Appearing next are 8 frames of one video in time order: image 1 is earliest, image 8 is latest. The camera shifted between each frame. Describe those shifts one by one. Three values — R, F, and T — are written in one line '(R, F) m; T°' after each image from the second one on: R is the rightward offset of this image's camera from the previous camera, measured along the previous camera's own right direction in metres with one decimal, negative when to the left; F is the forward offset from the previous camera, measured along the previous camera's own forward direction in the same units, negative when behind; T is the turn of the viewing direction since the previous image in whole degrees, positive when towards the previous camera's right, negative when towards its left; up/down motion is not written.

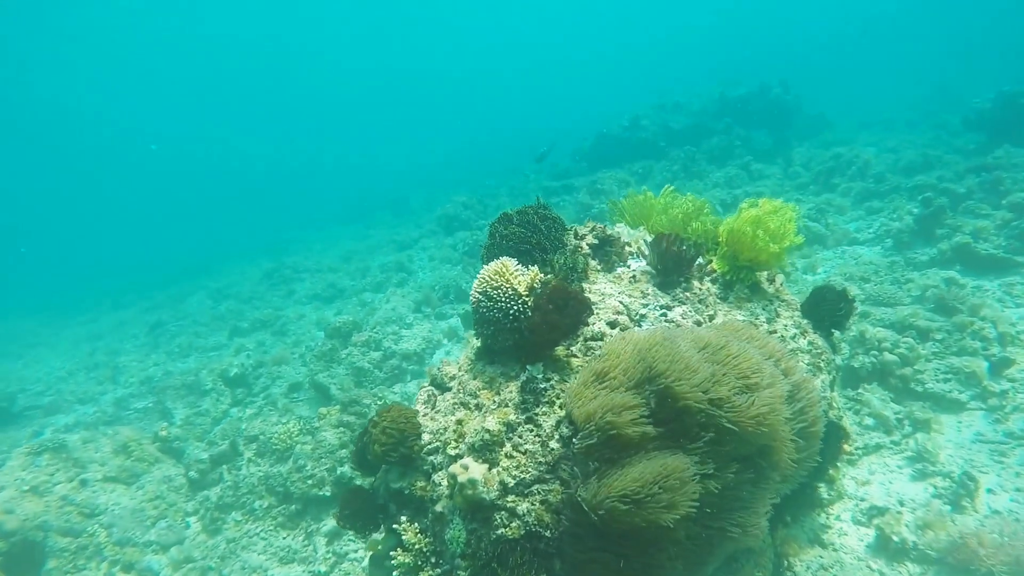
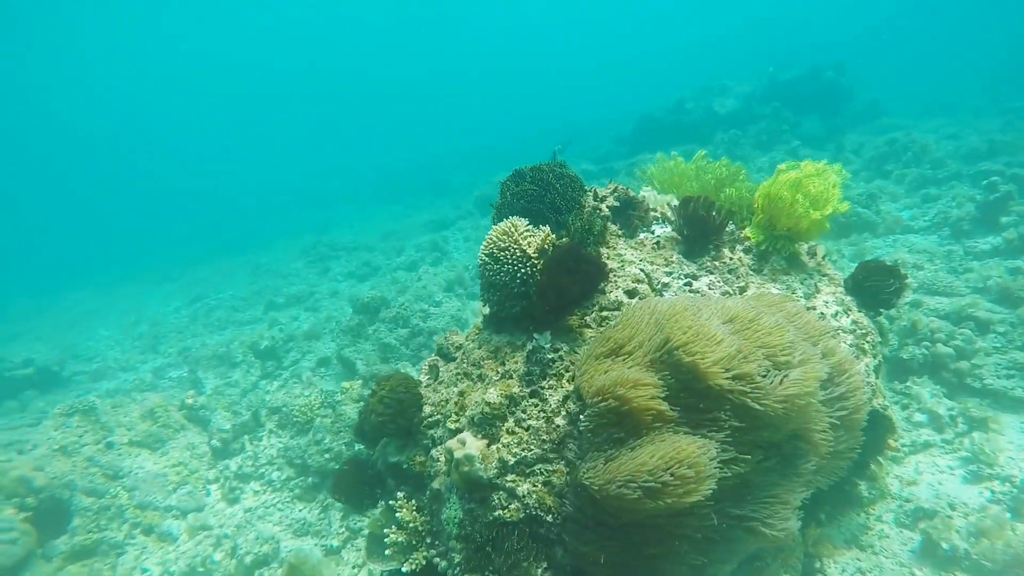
(+0.2, +0.5) m; -4°
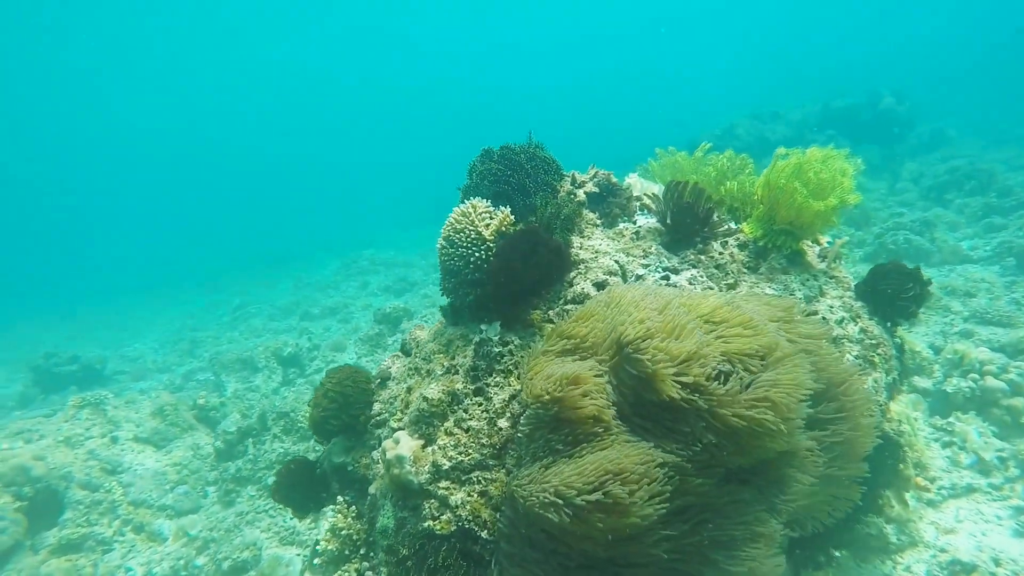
(+0.8, +0.5) m; -4°
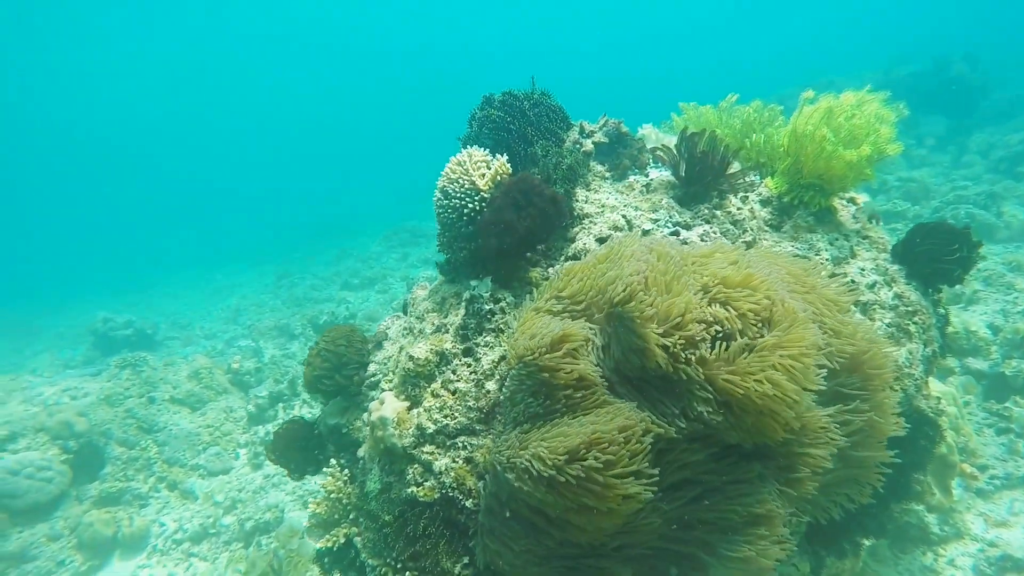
(+0.4, +0.3) m; -4°
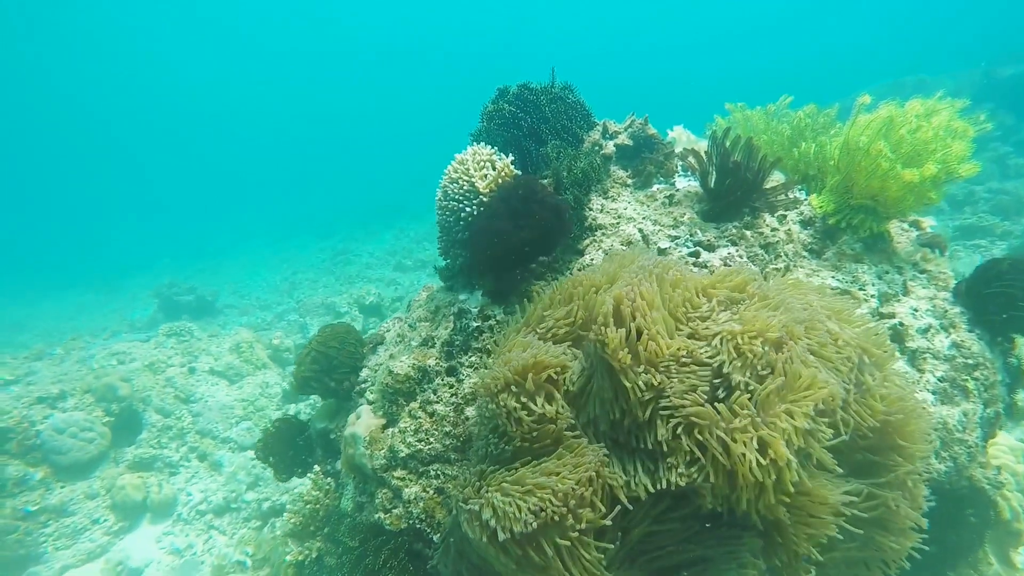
(+0.4, +0.4) m; -5°
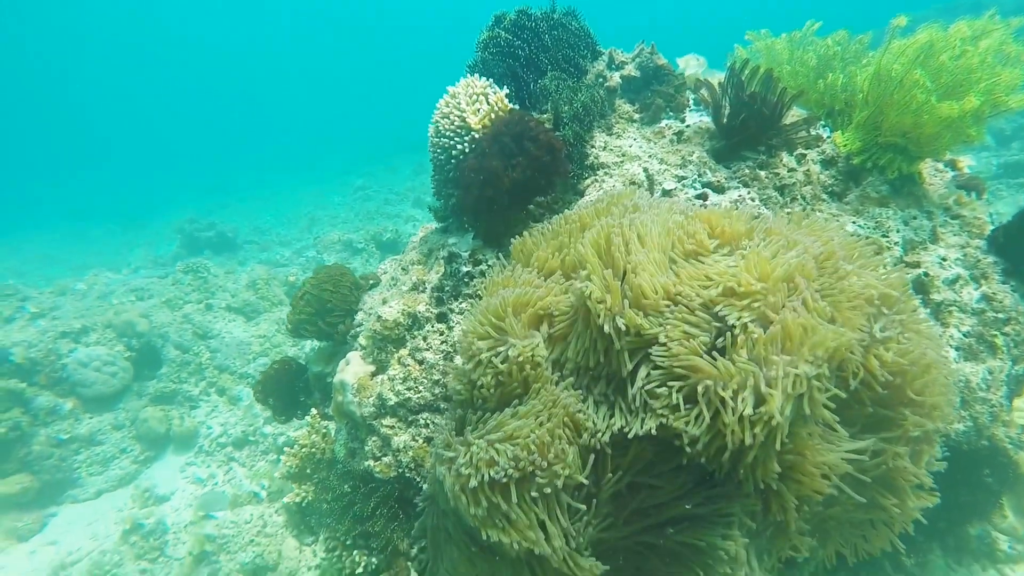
(+0.2, +0.2) m; -2°
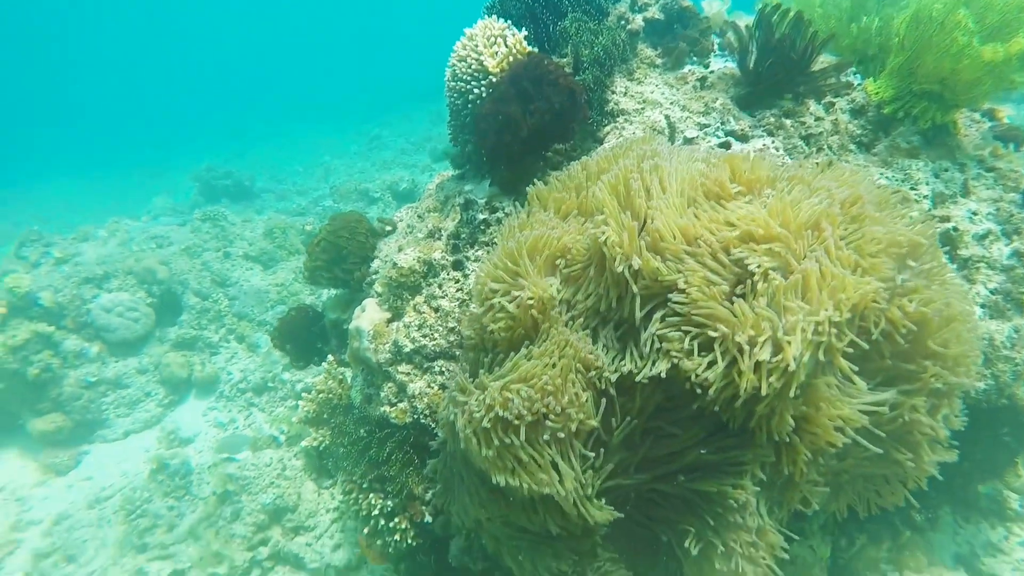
(0.0, 0.0) m; -1°
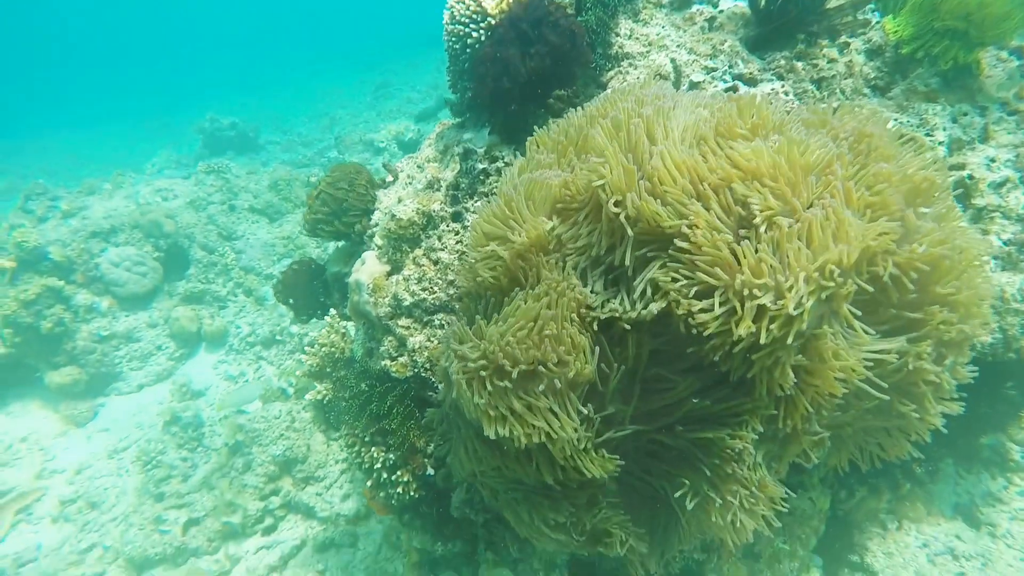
(+0.1, 0.0) m; -1°
